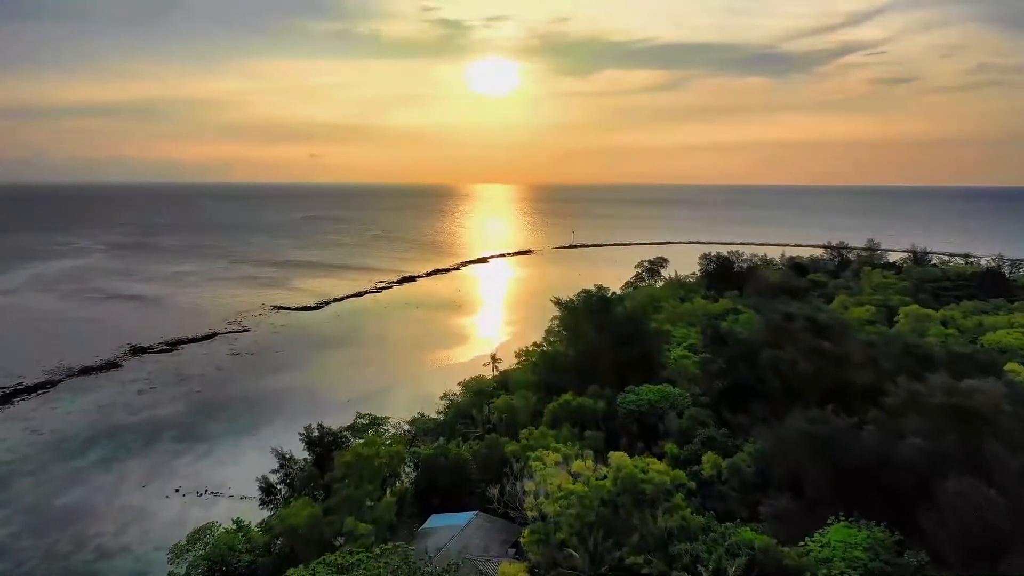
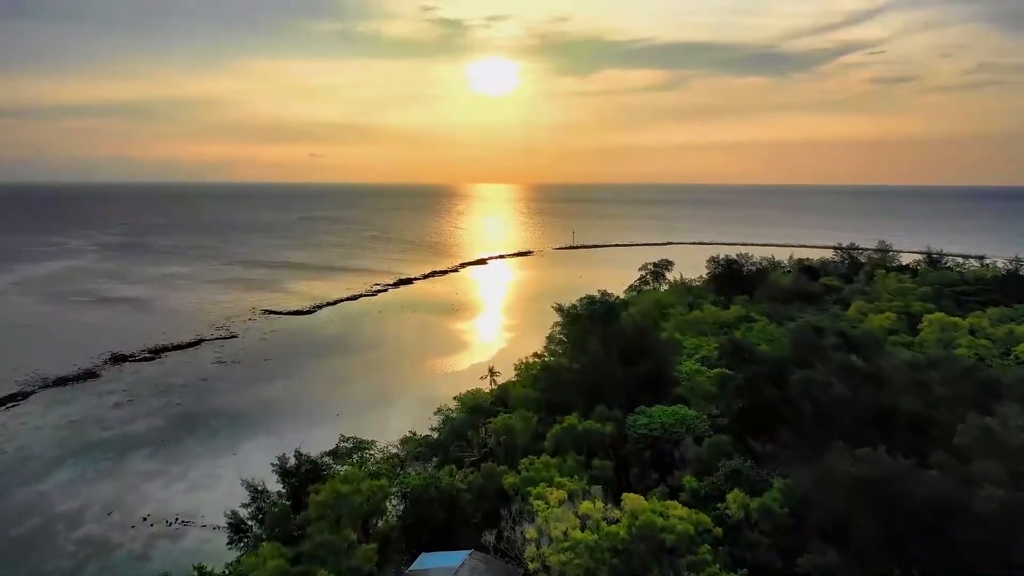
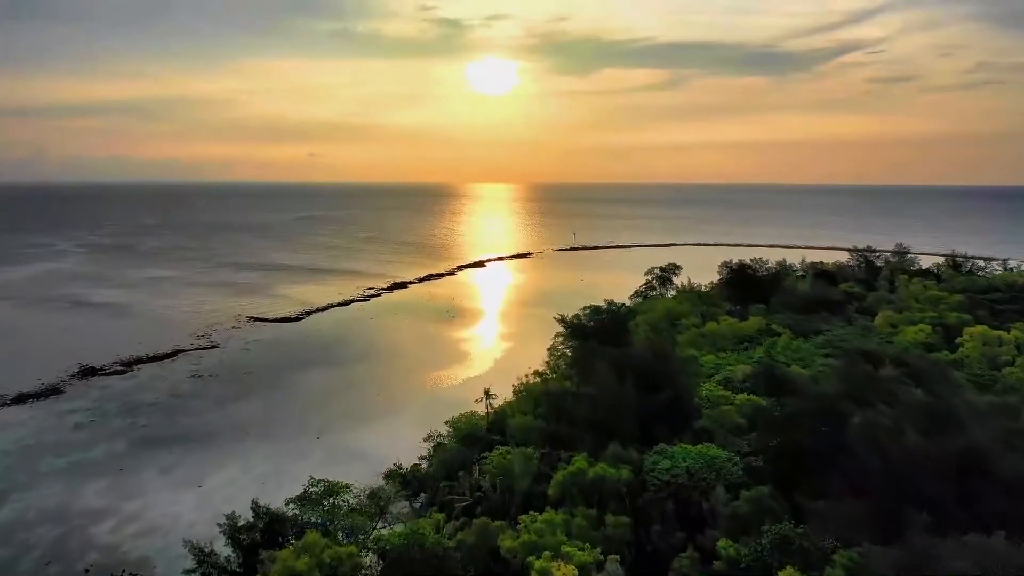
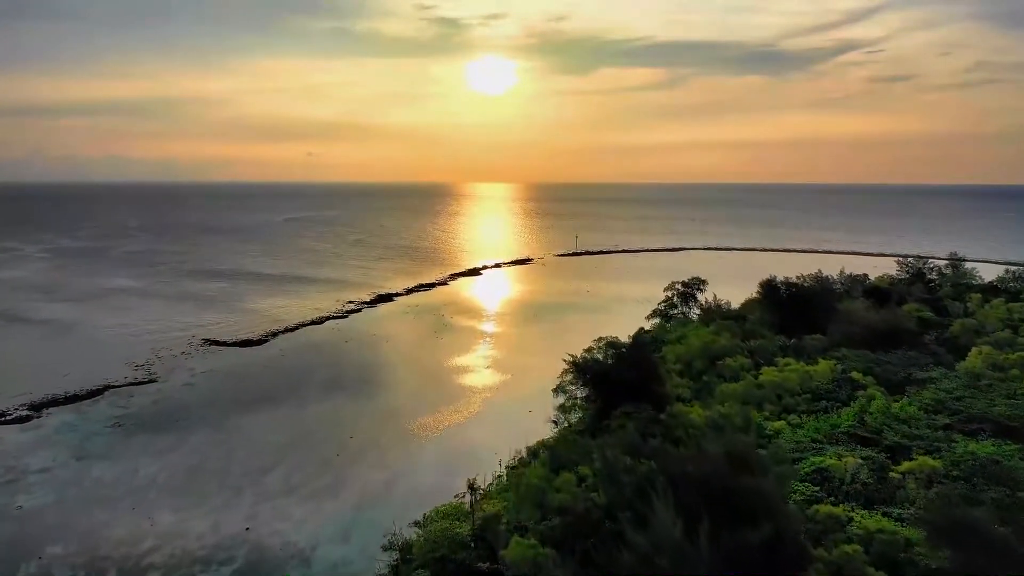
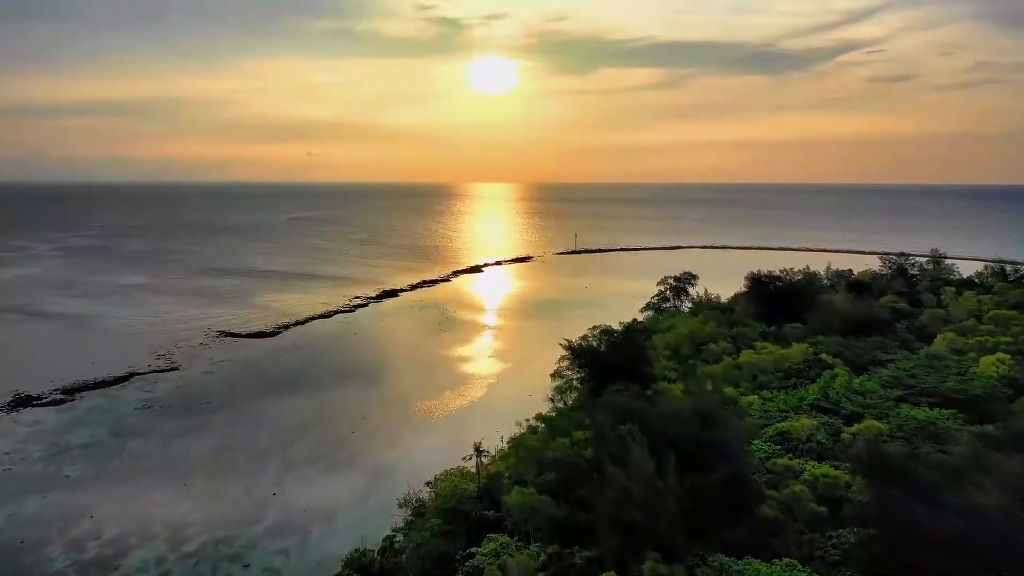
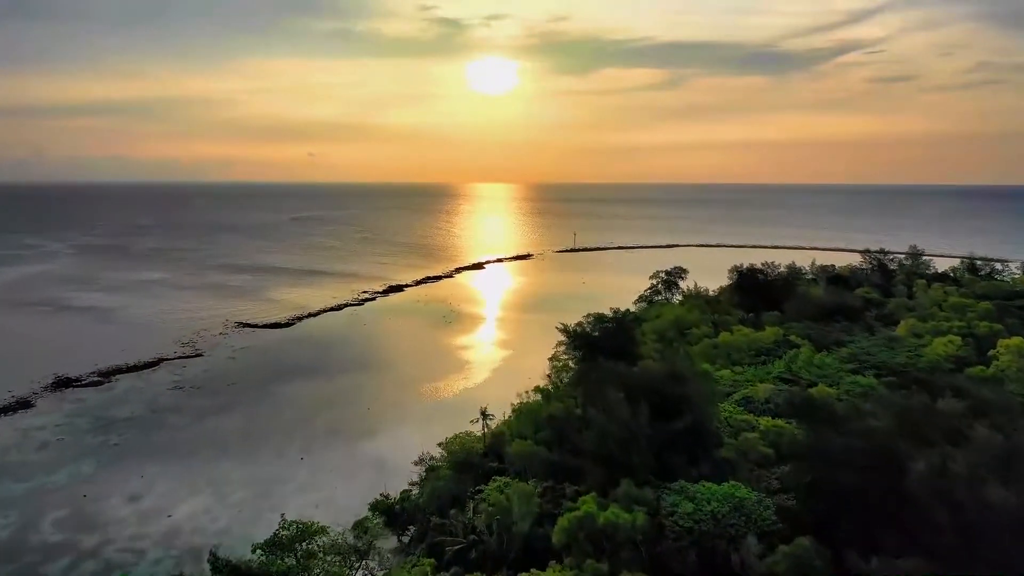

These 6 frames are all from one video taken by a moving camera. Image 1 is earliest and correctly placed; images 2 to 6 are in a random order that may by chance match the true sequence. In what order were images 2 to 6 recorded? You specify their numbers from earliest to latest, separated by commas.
2, 3, 6, 5, 4
